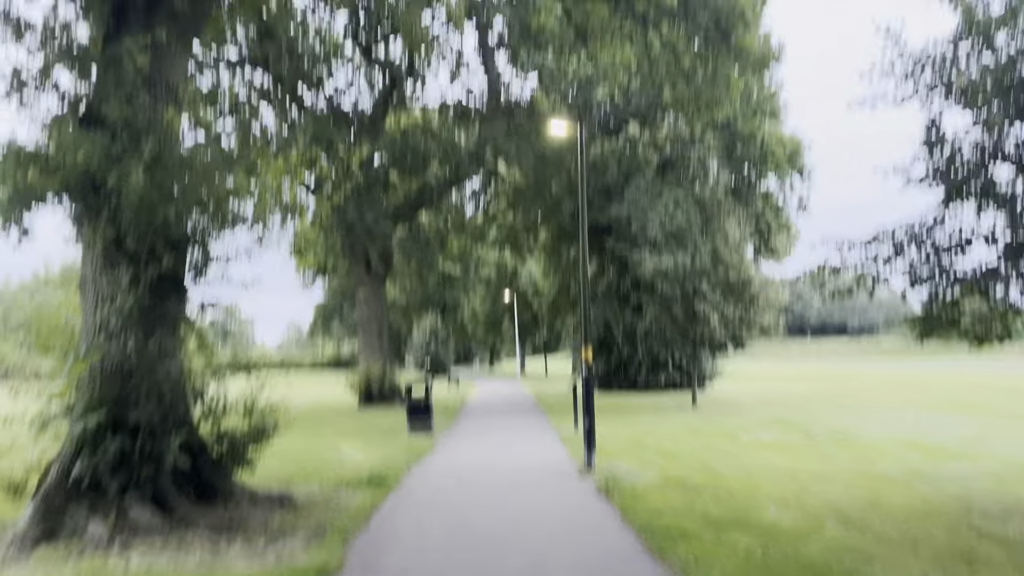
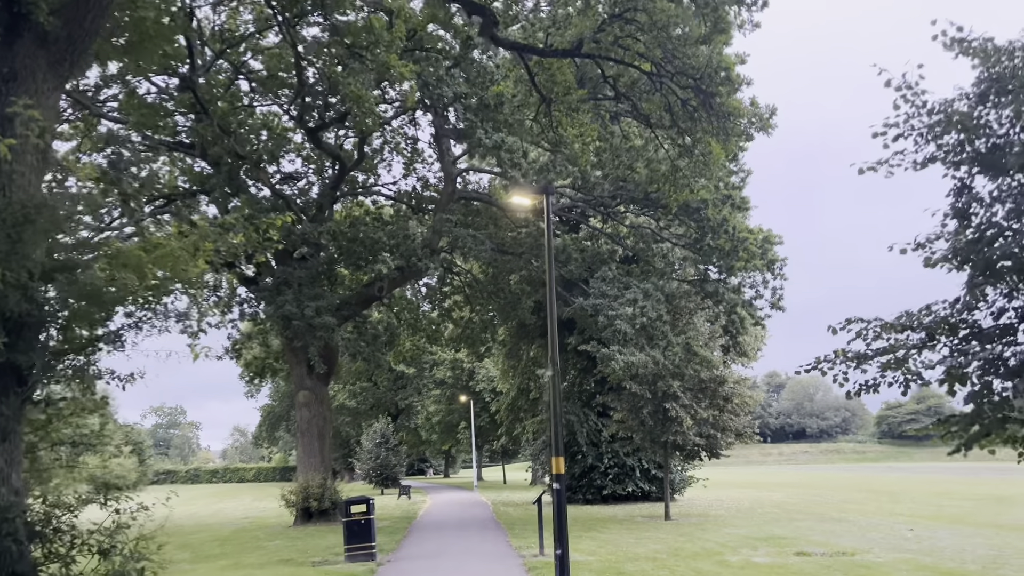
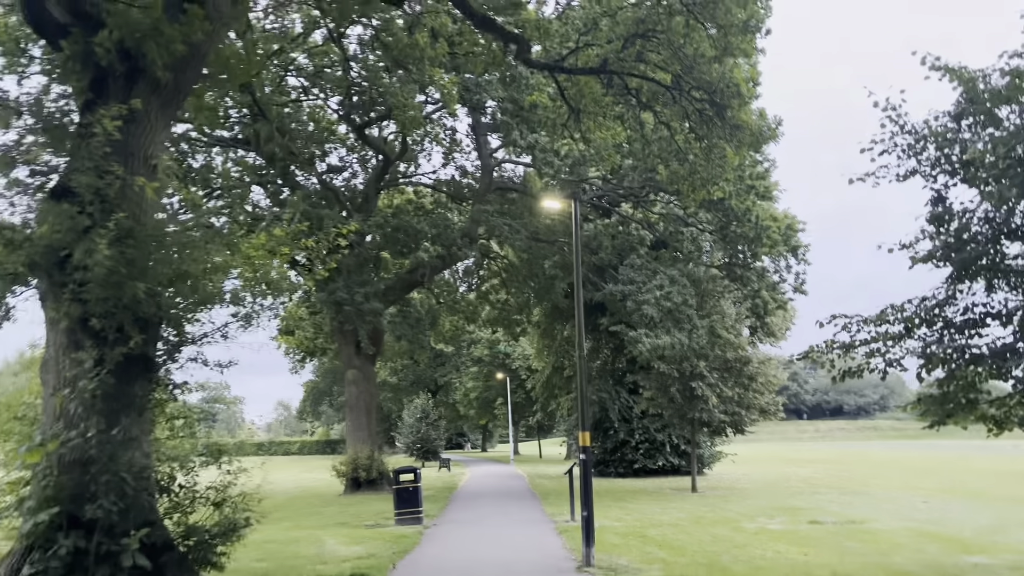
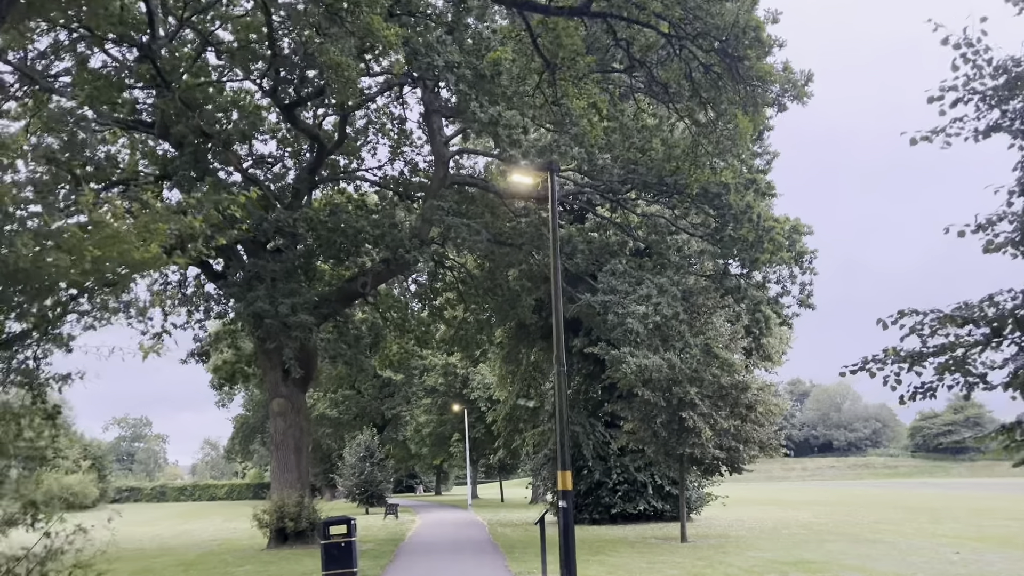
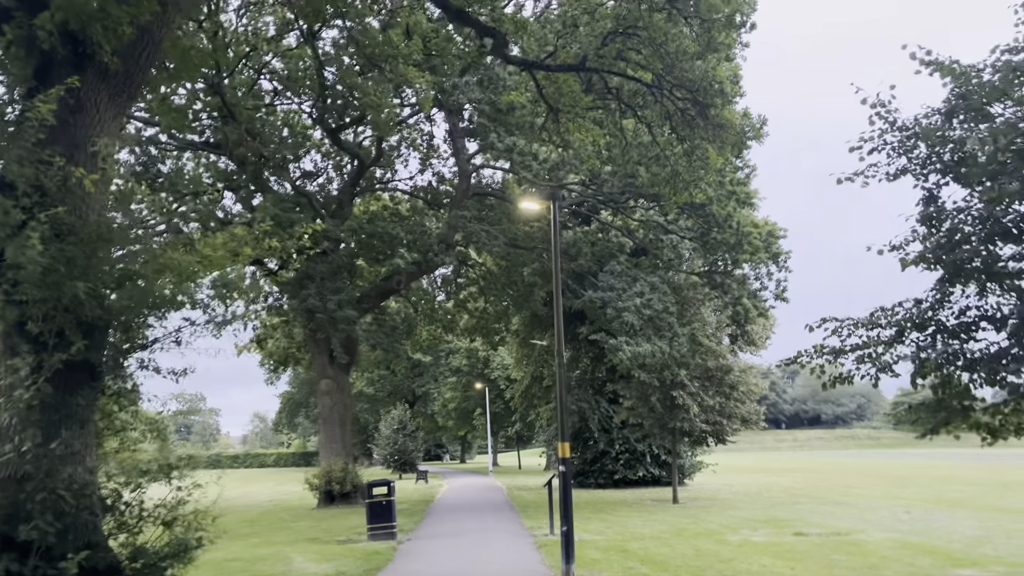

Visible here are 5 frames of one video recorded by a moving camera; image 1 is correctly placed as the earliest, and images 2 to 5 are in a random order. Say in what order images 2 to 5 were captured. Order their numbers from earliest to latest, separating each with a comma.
3, 5, 2, 4
